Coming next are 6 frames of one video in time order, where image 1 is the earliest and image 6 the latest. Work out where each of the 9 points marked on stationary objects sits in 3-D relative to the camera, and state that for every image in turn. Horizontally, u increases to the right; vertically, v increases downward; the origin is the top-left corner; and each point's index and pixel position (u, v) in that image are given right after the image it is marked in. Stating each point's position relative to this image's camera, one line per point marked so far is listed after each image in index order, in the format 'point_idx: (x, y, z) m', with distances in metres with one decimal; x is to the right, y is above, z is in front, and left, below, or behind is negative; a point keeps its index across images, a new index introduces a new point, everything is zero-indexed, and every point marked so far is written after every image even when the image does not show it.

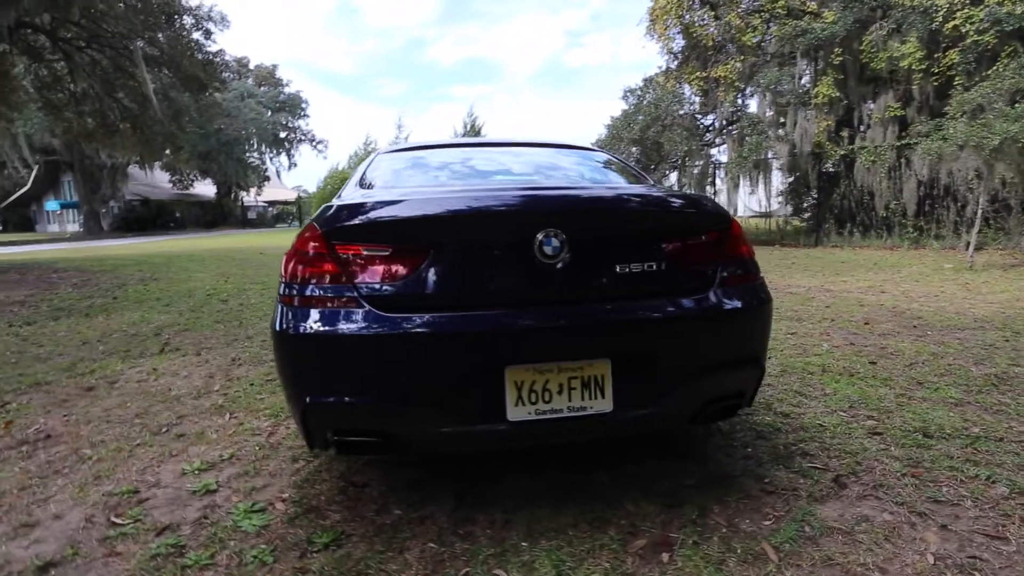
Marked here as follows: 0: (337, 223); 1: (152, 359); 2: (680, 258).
0: (-0.7, +0.3, +1.9) m
1: (-3.1, -0.6, +4.3) m
2: (+0.7, +0.1, +2.1) m
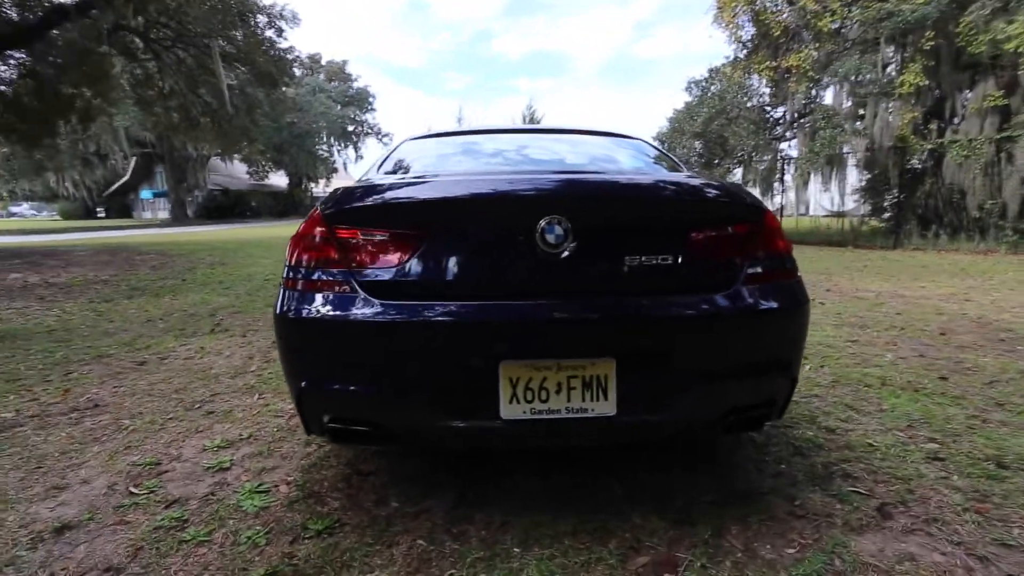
0: (-0.6, +0.3, +1.9) m
1: (-2.9, -0.5, +4.6) m
2: (+0.7, +0.1, +1.9) m
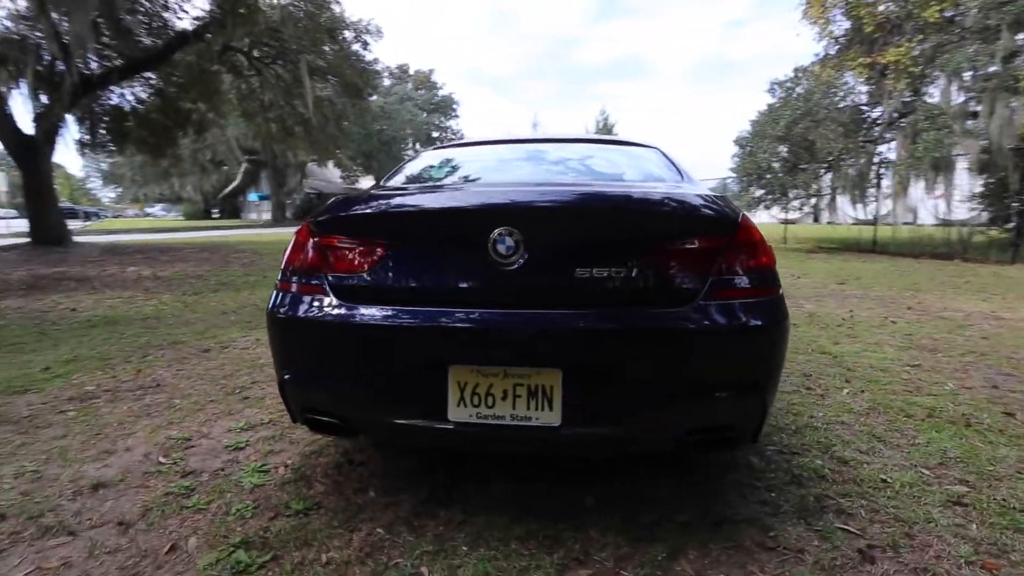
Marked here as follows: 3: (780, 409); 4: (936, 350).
0: (-0.8, +0.3, +2.1) m
1: (-2.6, -0.4, +5.1) m
2: (+0.6, +0.1, +1.9) m
3: (+1.6, -0.7, +3.0) m
4: (+3.7, -0.5, +4.3) m
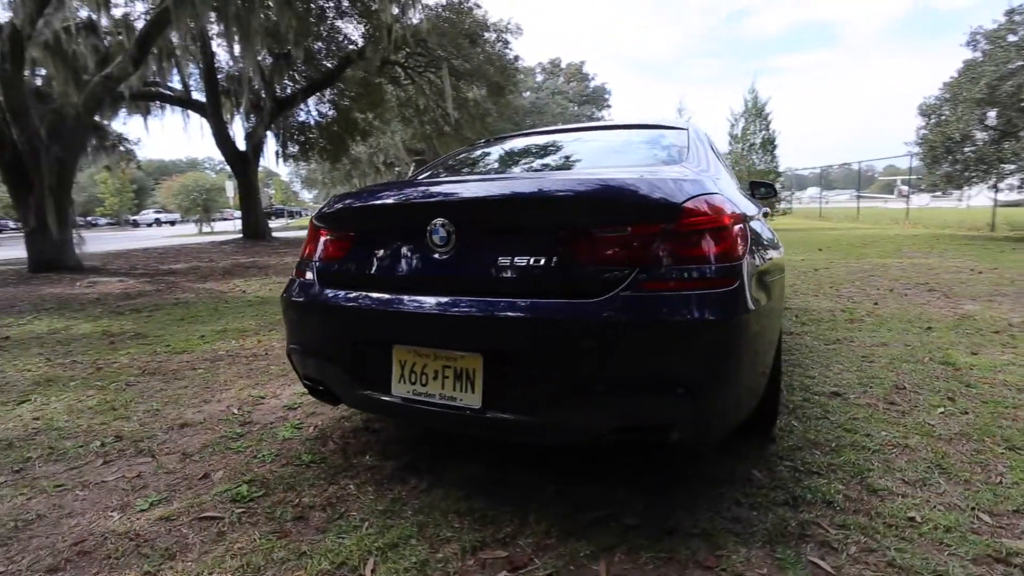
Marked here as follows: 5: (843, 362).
0: (-0.9, +0.4, +2.4) m
1: (-1.7, -0.3, +5.8) m
2: (+0.4, +0.1, +1.8) m
3: (+1.7, -0.7, +2.6) m
4: (+4.0, -0.5, +3.2) m
5: (+2.3, -0.5, +3.5) m
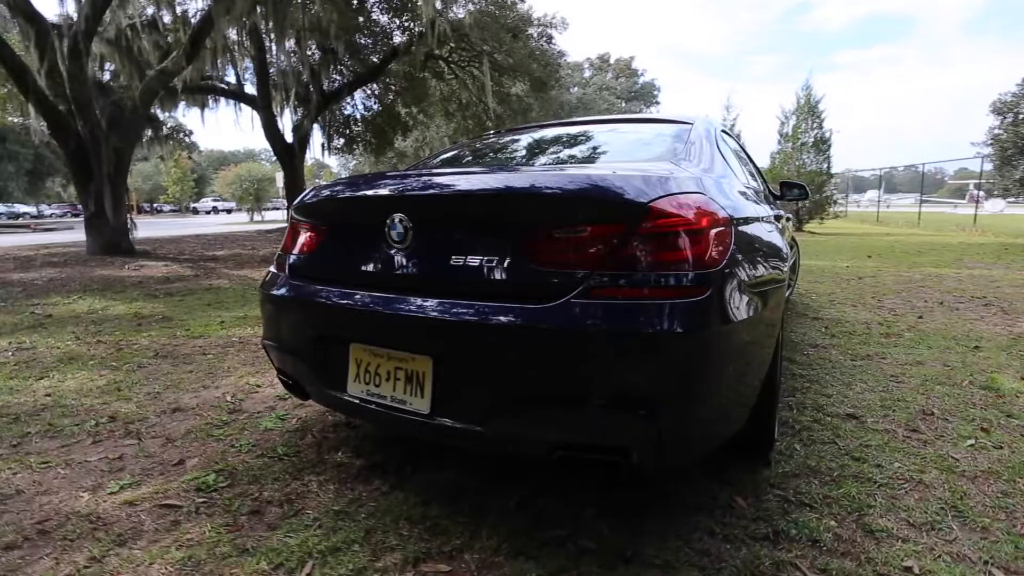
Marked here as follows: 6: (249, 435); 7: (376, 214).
0: (-0.9, +0.4, +2.4) m
1: (-1.5, -0.2, +5.8) m
2: (+0.2, +0.1, +1.7) m
3: (+1.5, -0.8, +2.4) m
4: (+3.9, -0.7, +2.7) m
5: (+2.3, -0.6, +3.2) m
6: (-1.4, -0.8, +2.6) m
7: (-0.6, +0.3, +2.1) m
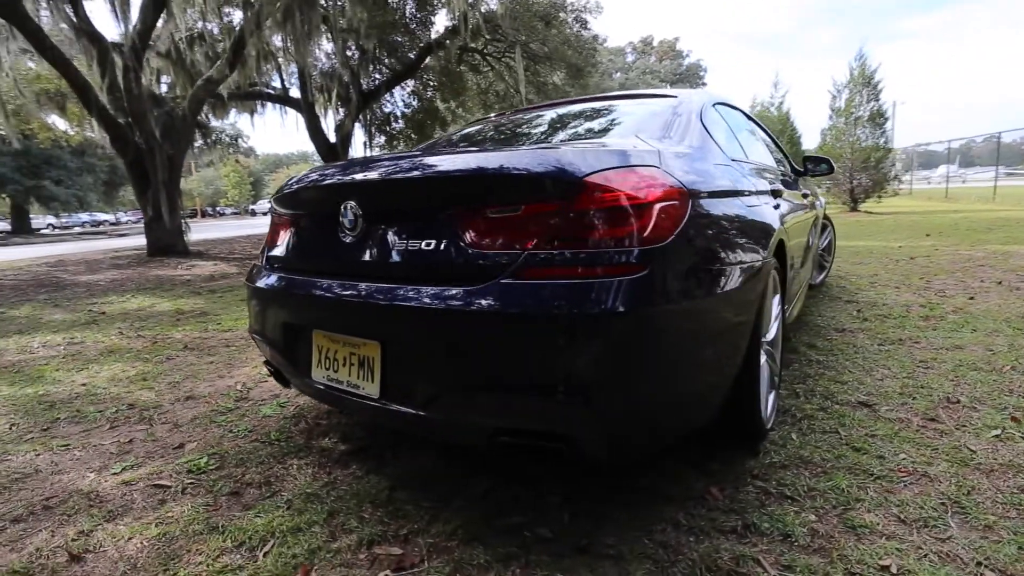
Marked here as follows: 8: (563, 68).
0: (-1.1, +0.5, +2.4) m
1: (-1.3, -0.1, +5.9) m
2: (0.0, +0.2, +1.6) m
3: (+1.4, -0.7, +2.2) m
4: (+3.8, -0.5, +2.3) m
5: (+2.2, -0.5, +2.9) m
6: (-1.4, -0.7, +2.7) m
7: (-0.7, +0.4, +2.1) m
8: (+1.5, +7.6, +17.2) m
